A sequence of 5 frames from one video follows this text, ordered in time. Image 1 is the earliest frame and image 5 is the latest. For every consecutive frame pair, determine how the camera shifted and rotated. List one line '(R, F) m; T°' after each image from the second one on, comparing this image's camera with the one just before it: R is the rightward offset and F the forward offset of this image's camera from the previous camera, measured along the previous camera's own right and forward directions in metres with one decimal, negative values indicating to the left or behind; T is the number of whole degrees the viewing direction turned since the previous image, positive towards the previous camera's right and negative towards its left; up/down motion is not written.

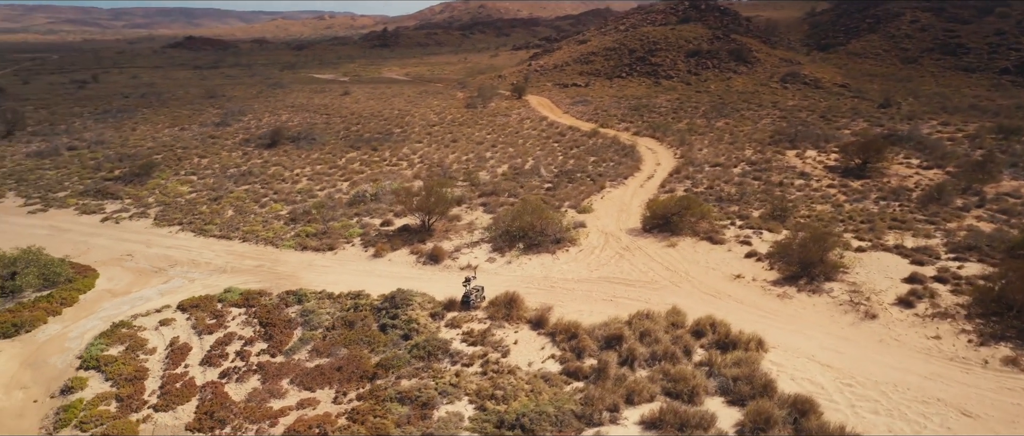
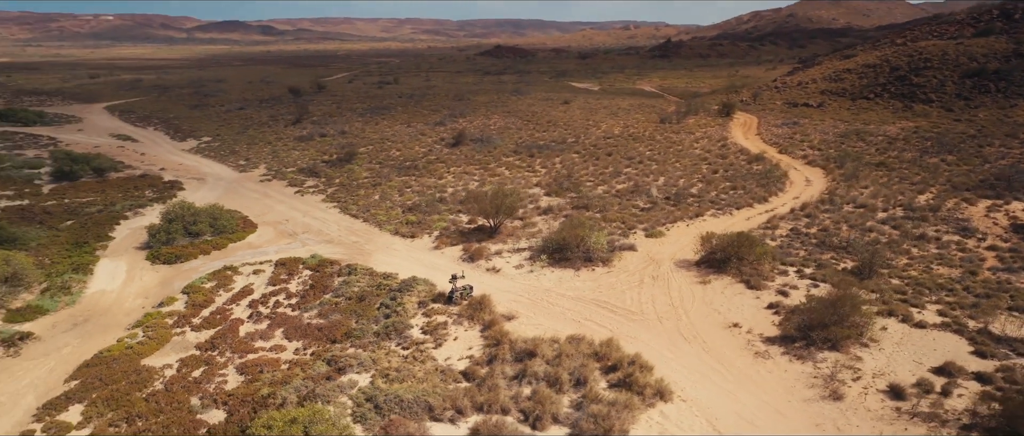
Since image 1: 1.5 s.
(+6.5, +0.6) m; -26°
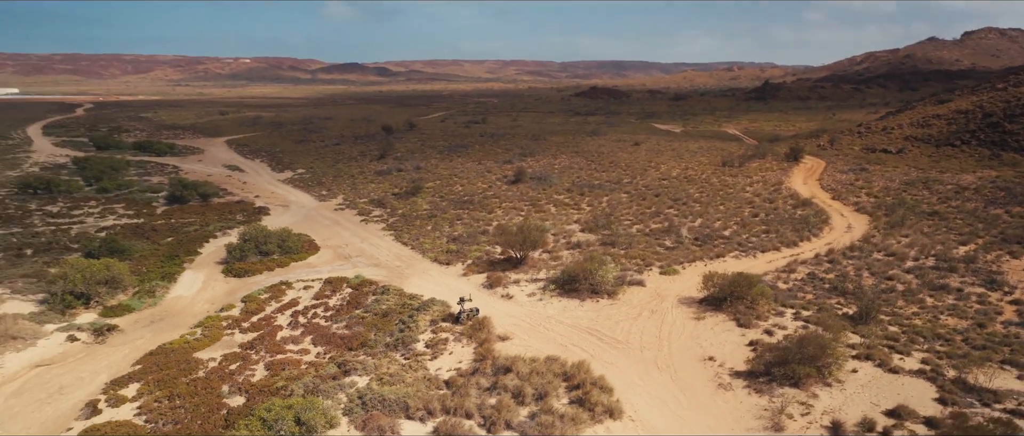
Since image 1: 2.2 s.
(+2.4, -1.3) m; -9°
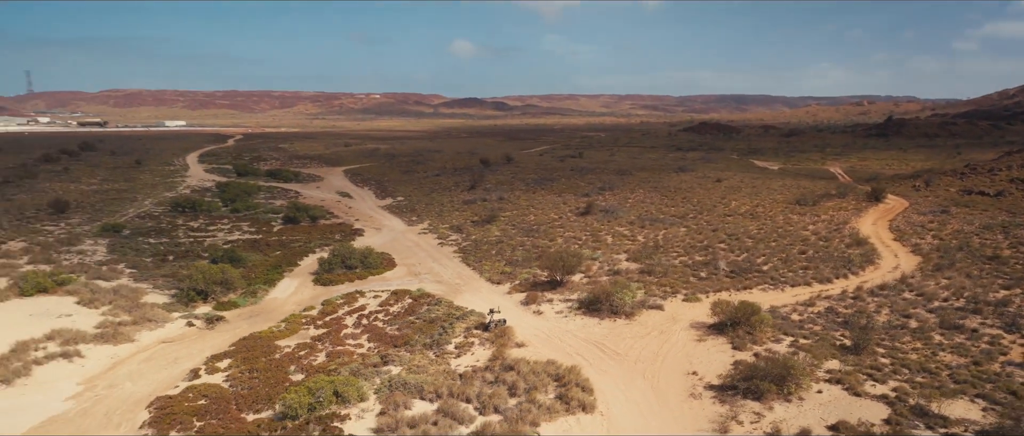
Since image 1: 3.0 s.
(+2.6, -2.4) m; -10°
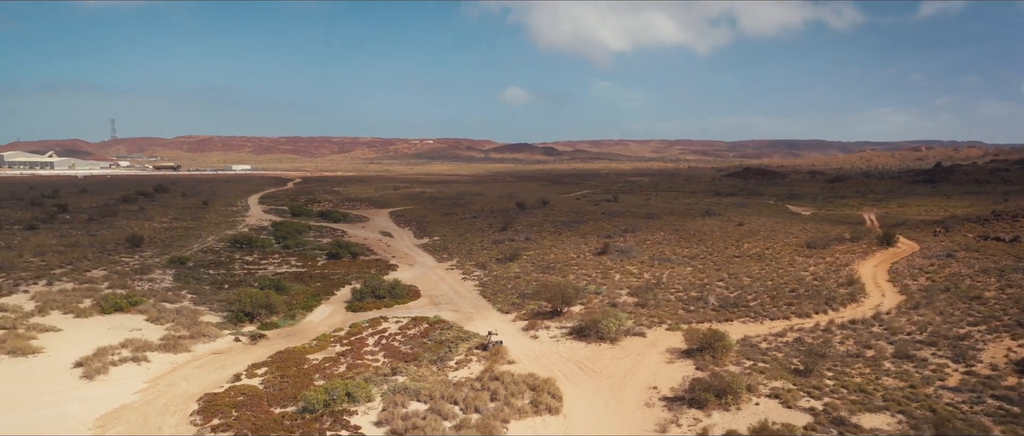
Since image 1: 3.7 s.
(+1.9, -2.8) m; -5°
